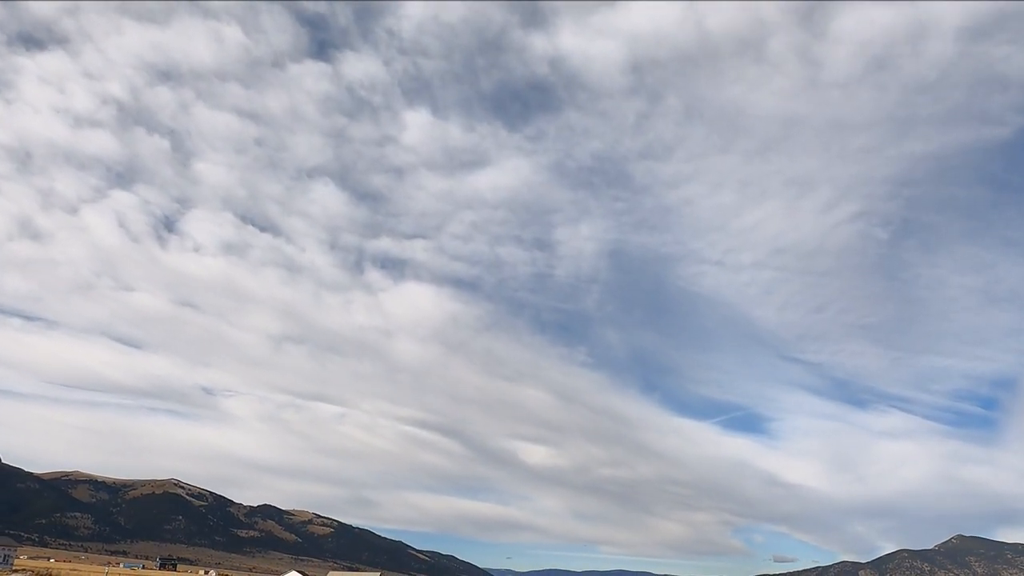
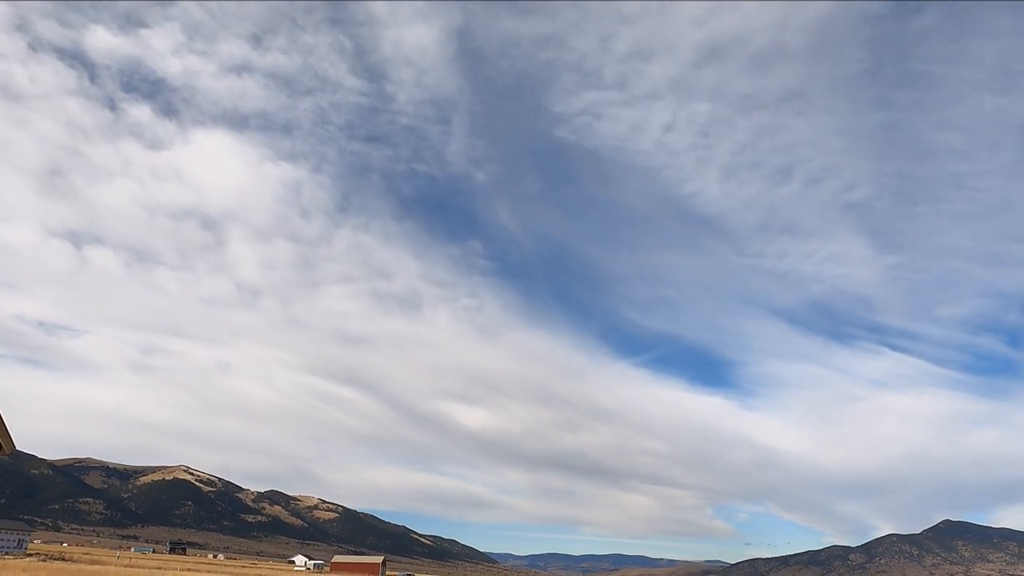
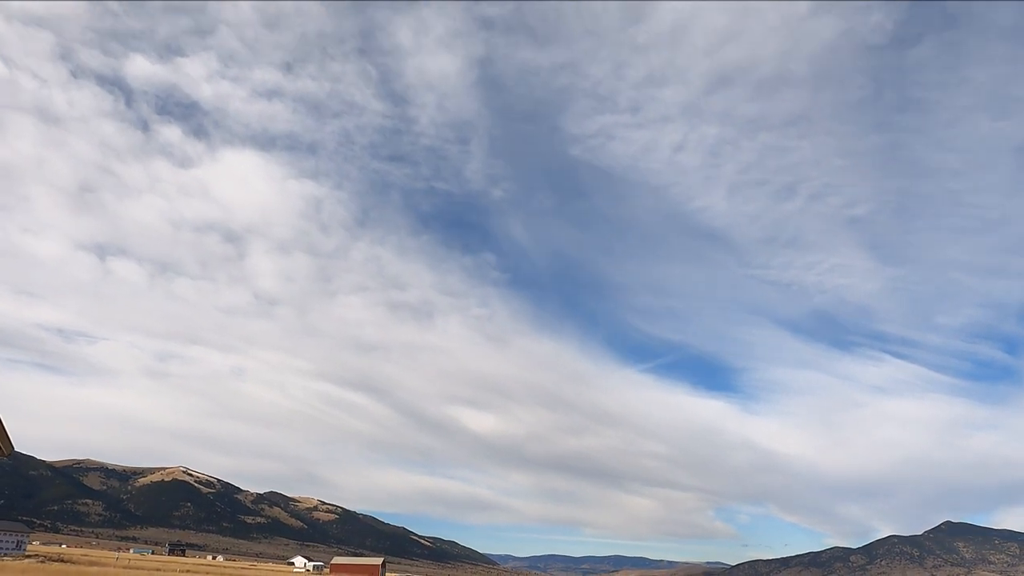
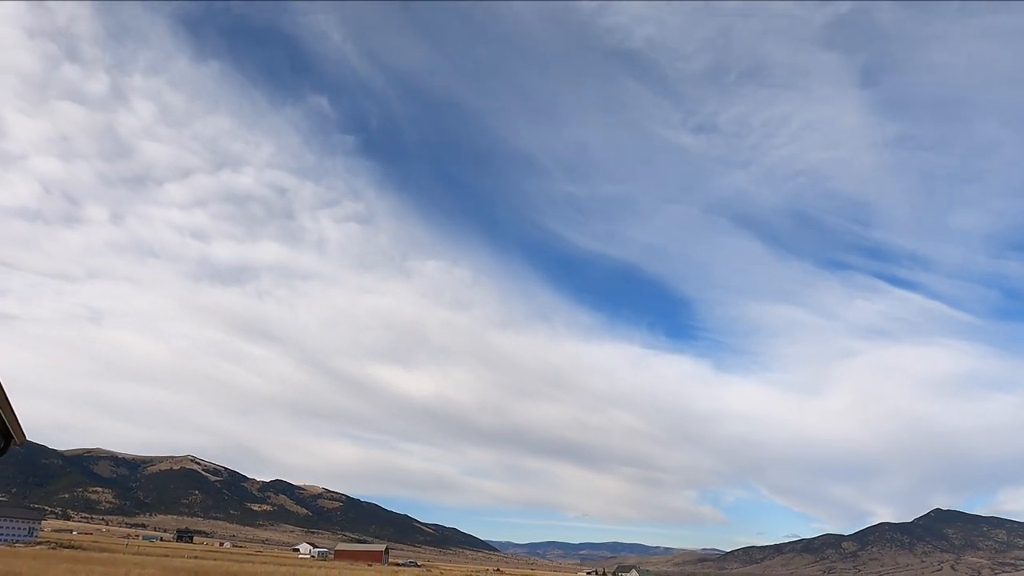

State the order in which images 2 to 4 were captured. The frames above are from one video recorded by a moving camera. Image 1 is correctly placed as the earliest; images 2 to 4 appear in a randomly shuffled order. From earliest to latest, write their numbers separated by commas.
3, 2, 4
